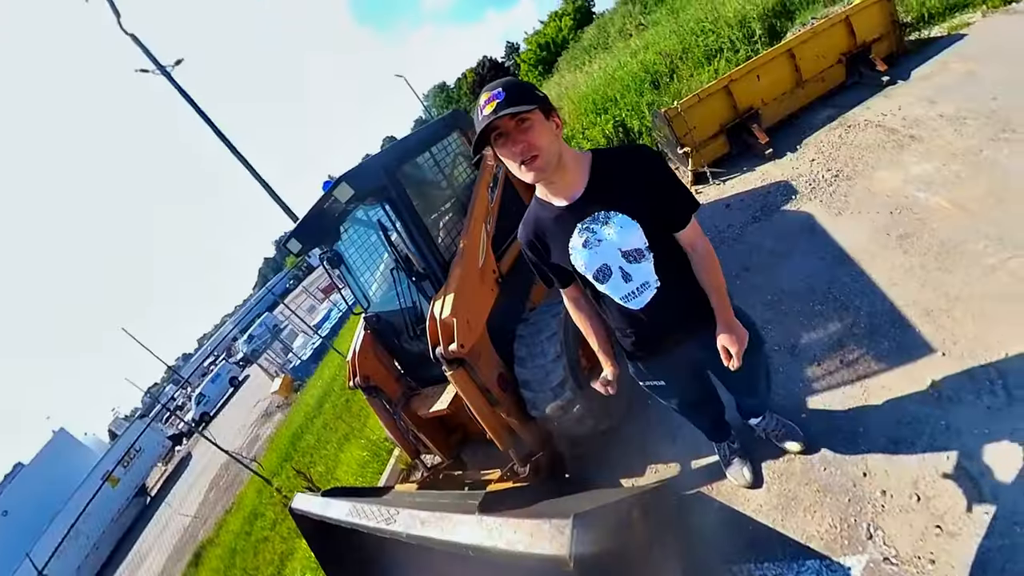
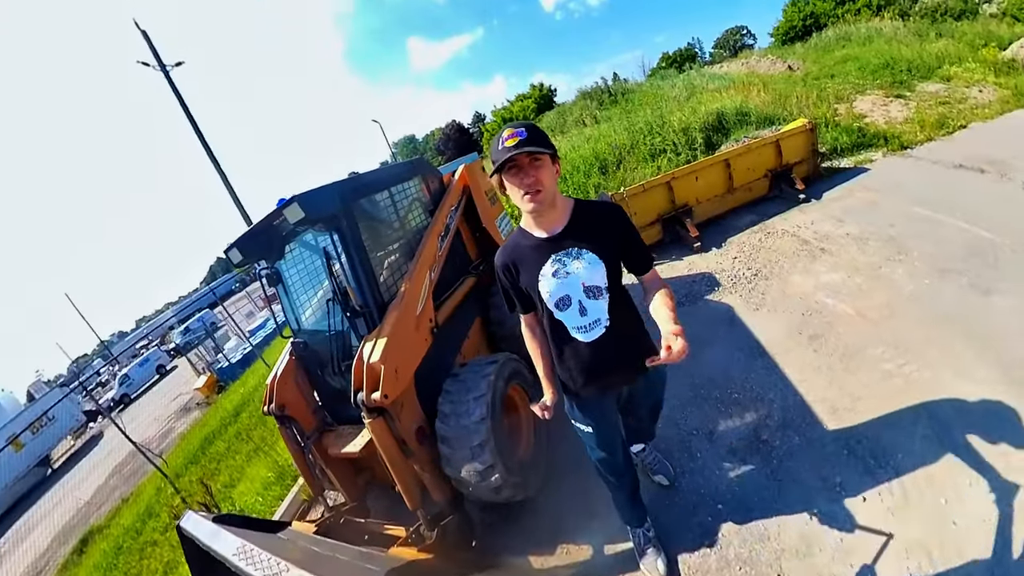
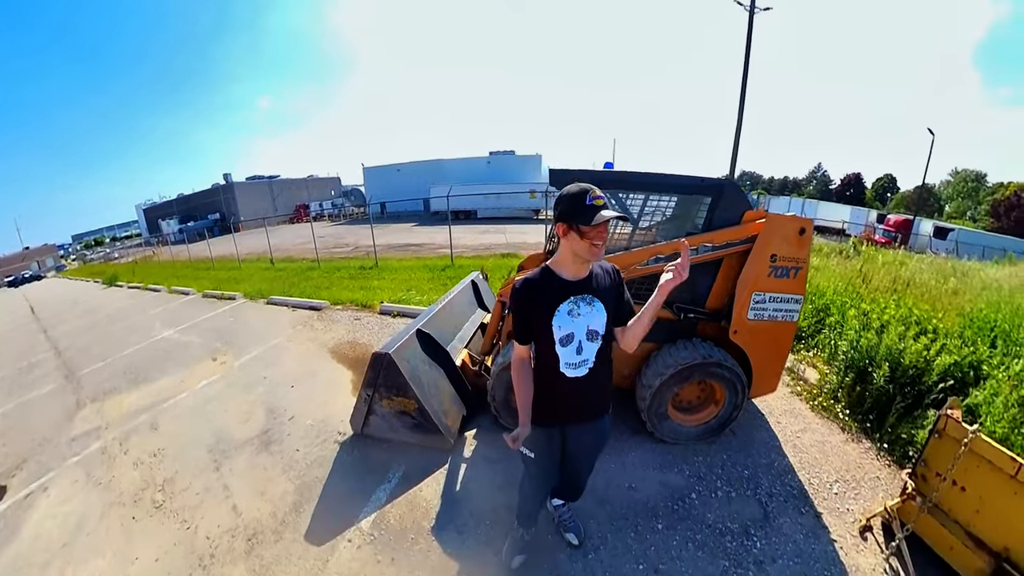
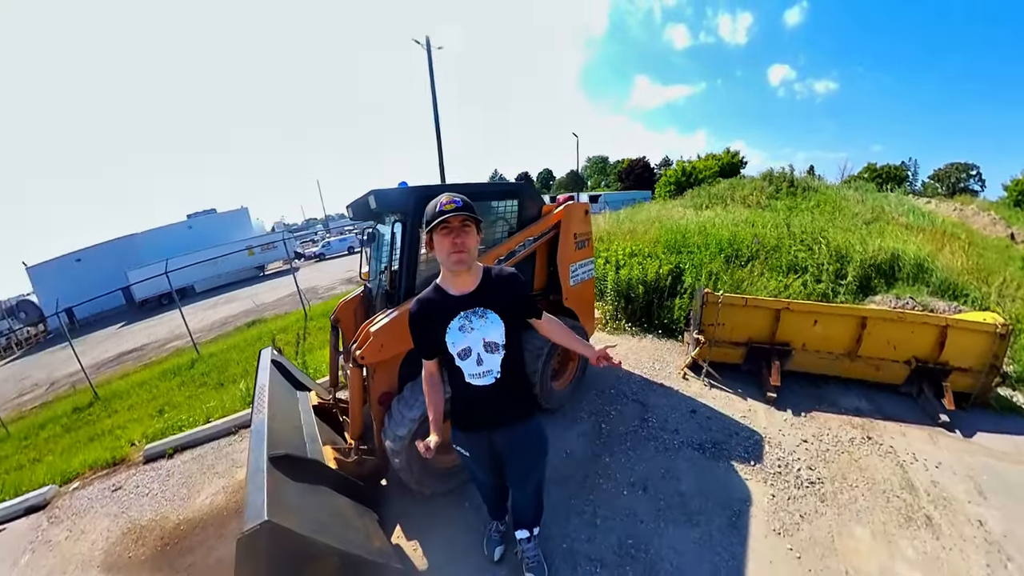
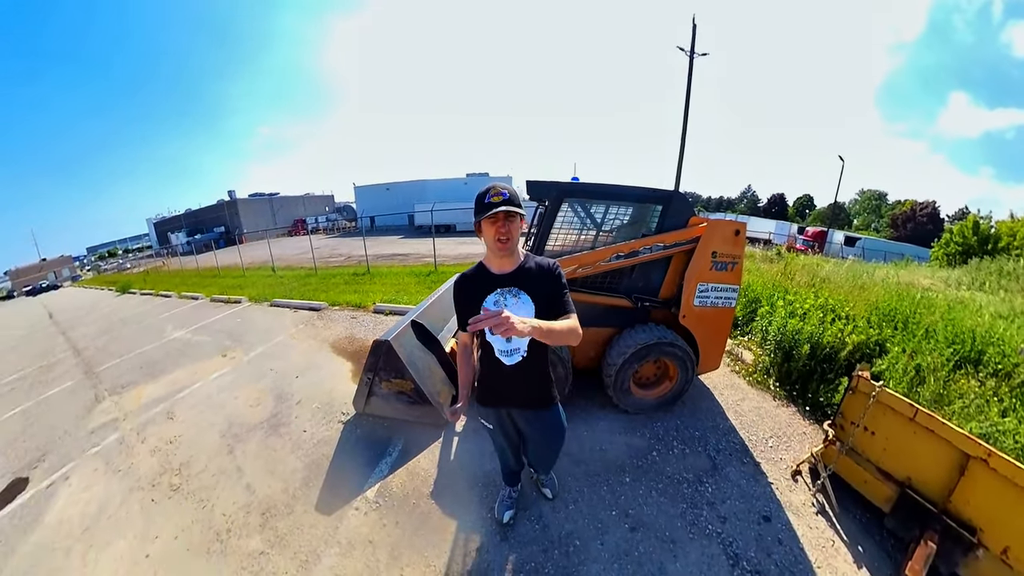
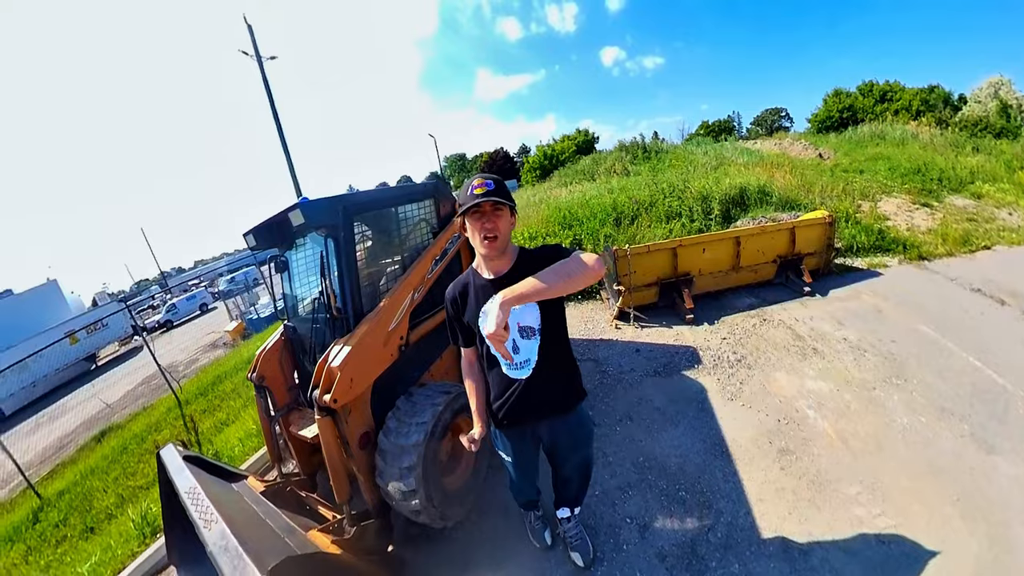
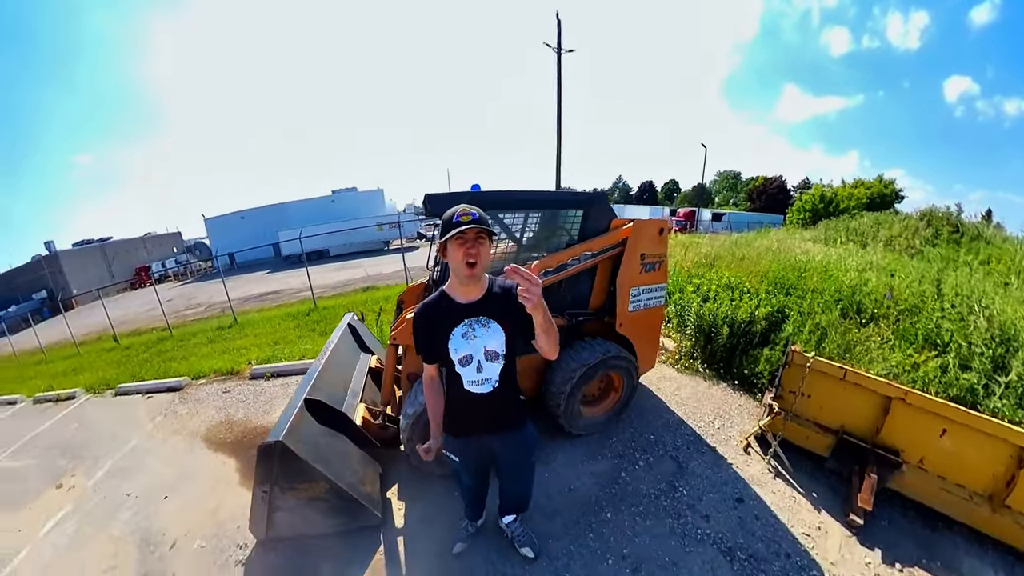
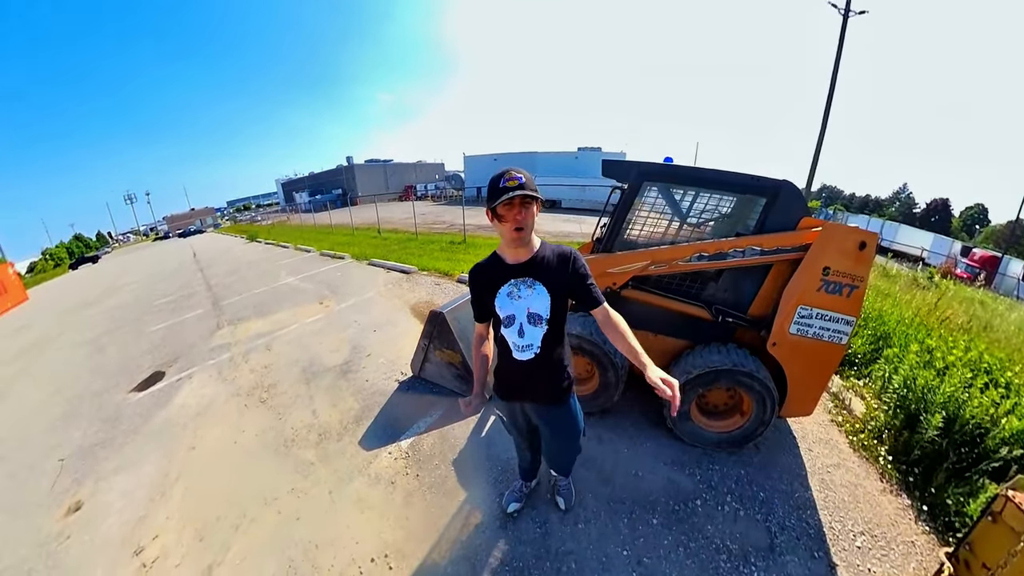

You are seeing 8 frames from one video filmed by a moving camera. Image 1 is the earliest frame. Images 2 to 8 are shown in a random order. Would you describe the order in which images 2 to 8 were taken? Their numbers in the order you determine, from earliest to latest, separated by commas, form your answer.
2, 6, 4, 7, 5, 8, 3
